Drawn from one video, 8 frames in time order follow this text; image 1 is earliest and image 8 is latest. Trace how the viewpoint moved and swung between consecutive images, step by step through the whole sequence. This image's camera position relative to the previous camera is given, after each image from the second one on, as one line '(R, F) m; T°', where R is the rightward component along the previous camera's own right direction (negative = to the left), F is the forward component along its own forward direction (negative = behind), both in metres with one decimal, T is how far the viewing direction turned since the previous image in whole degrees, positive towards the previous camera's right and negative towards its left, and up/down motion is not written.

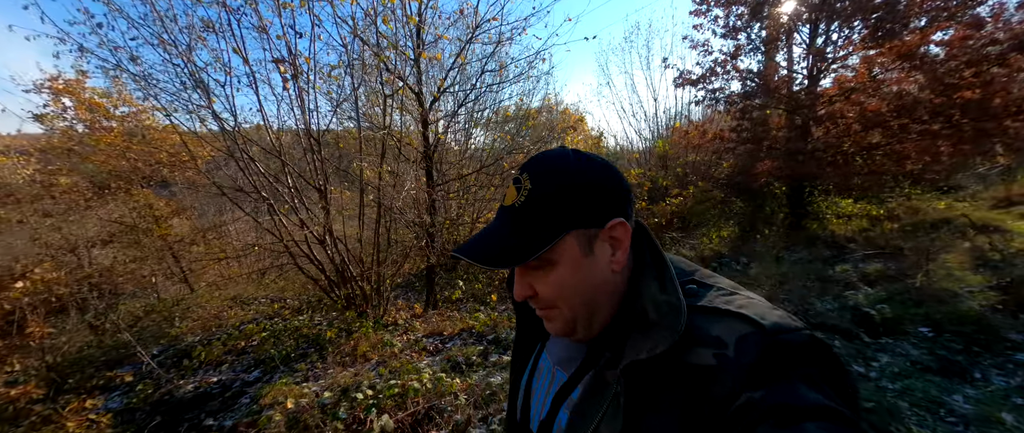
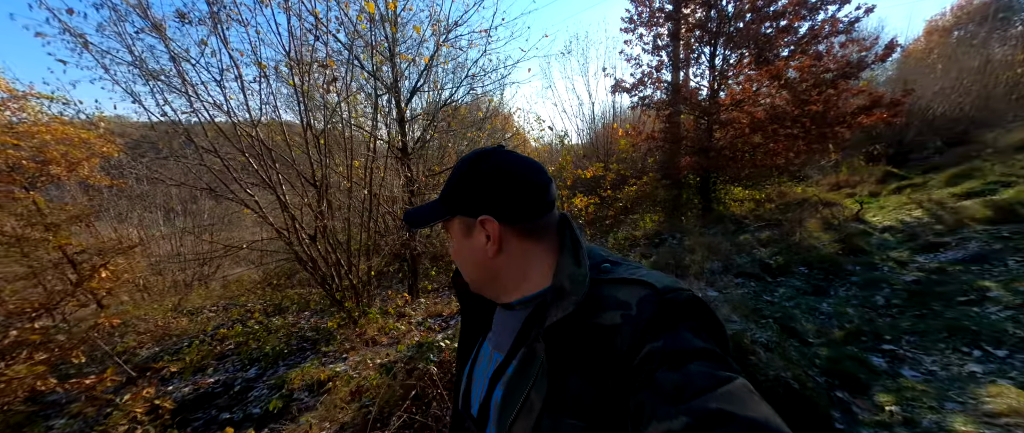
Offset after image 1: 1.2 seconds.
(-1.0, -0.6) m; +12°
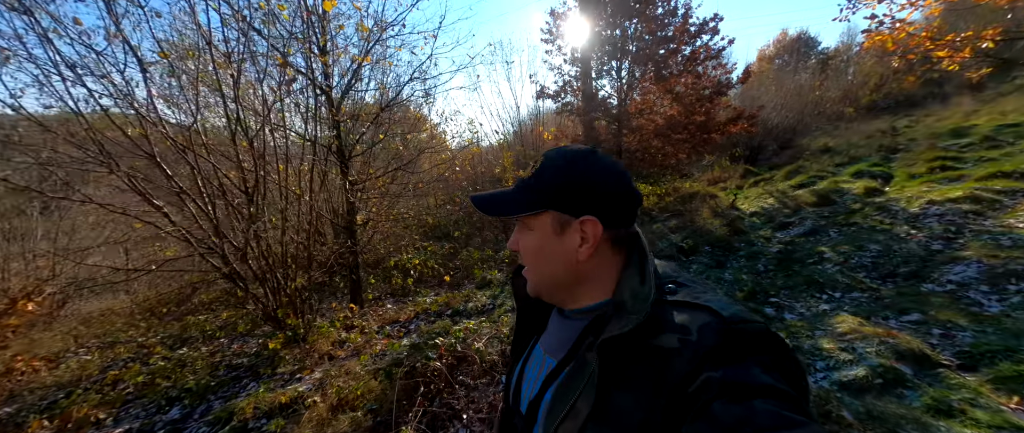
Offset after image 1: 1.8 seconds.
(-0.7, -0.2) m; +14°
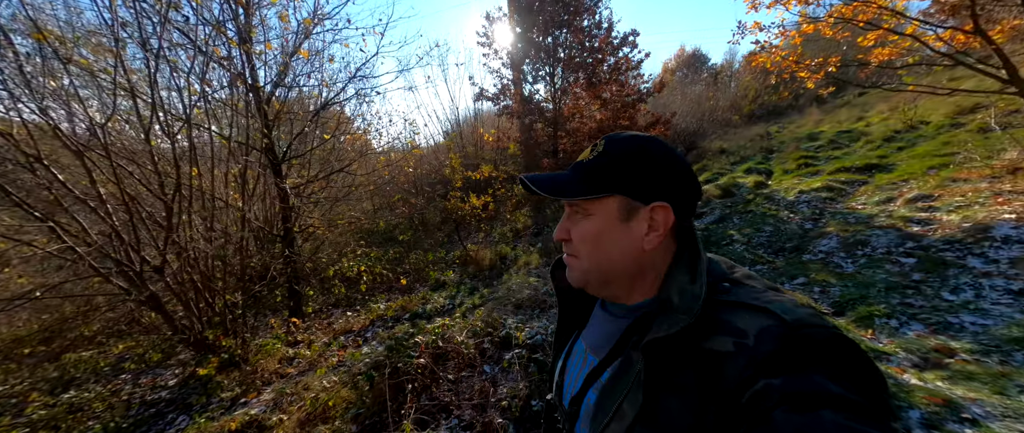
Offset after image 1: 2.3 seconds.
(-0.4, -0.1) m; +12°
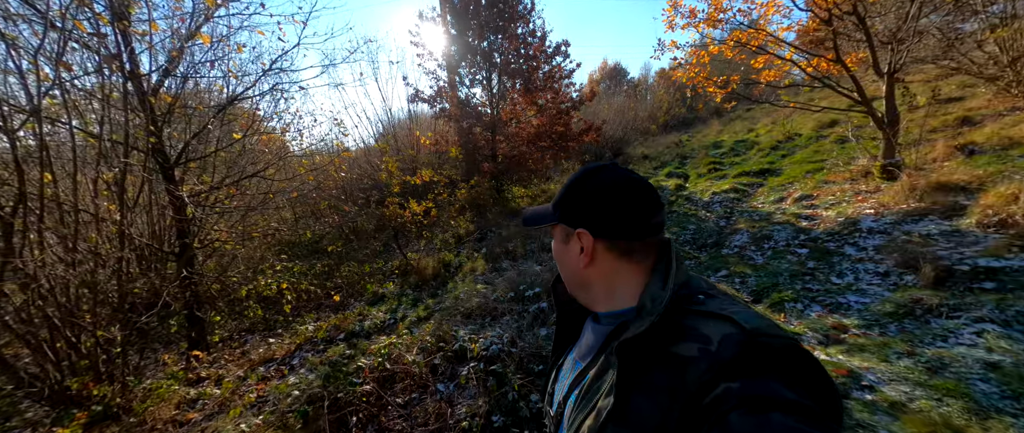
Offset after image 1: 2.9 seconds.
(-0.2, +0.1) m; +11°
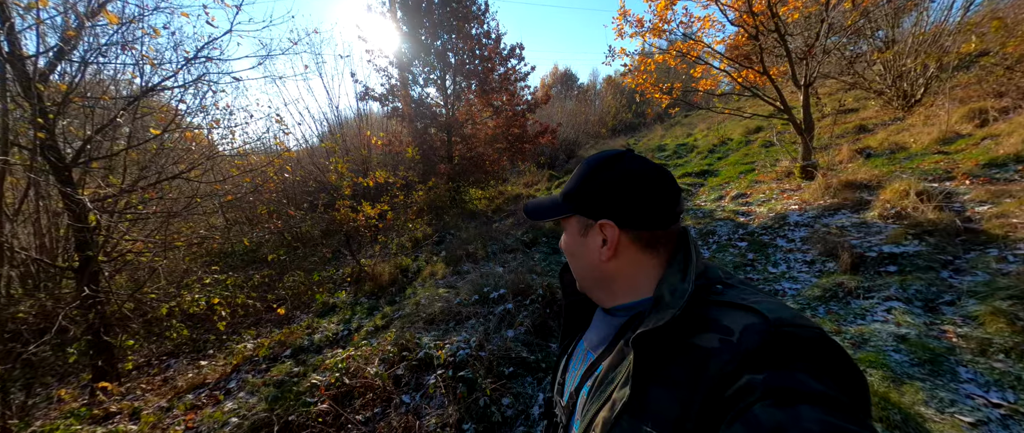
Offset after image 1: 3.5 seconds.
(-0.1, +0.1) m; +8°
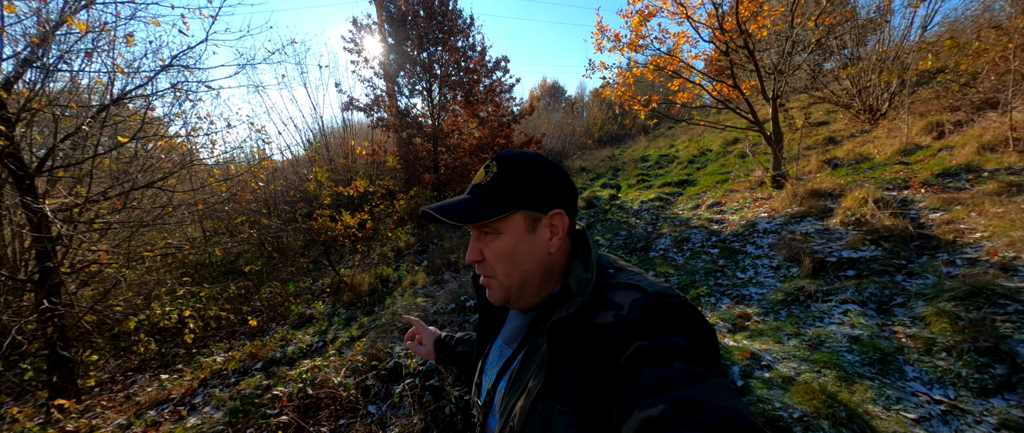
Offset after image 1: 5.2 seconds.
(+0.2, -0.1) m; +2°
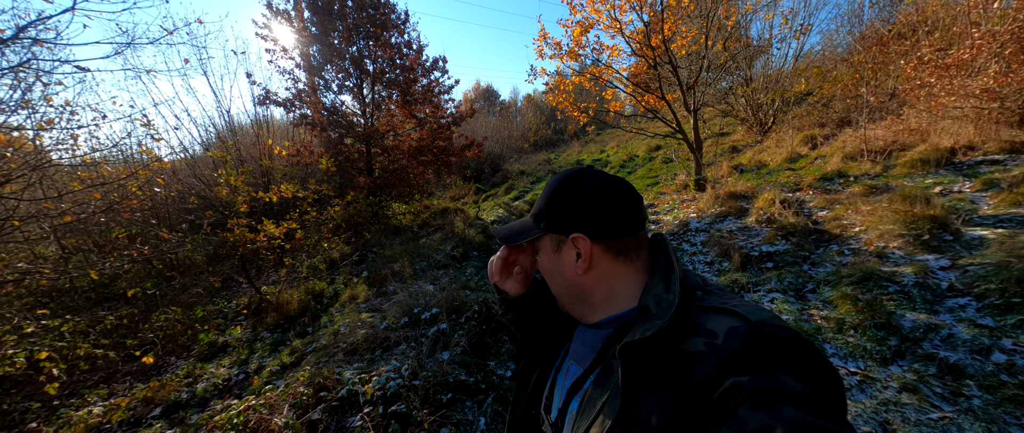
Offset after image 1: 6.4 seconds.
(-0.3, +0.2) m; +11°
